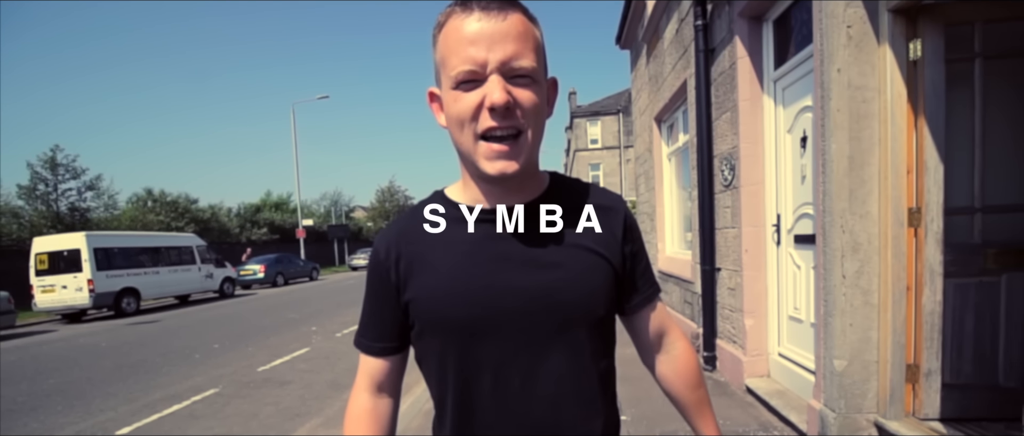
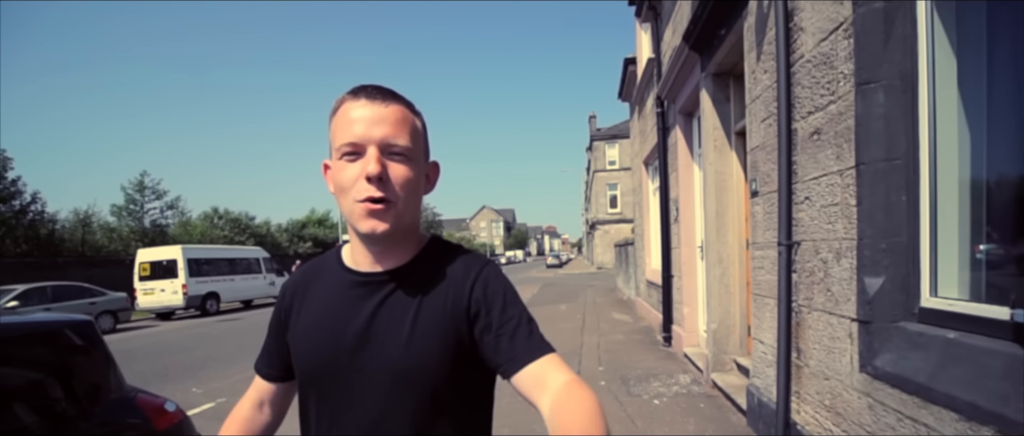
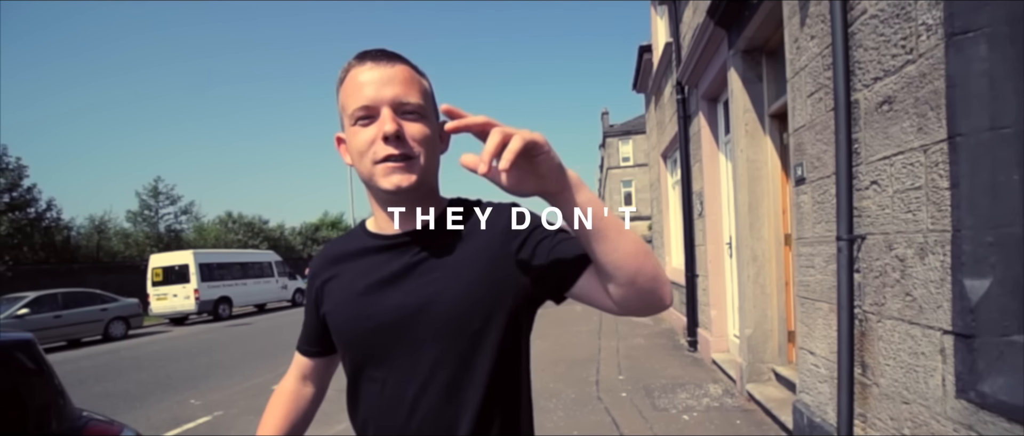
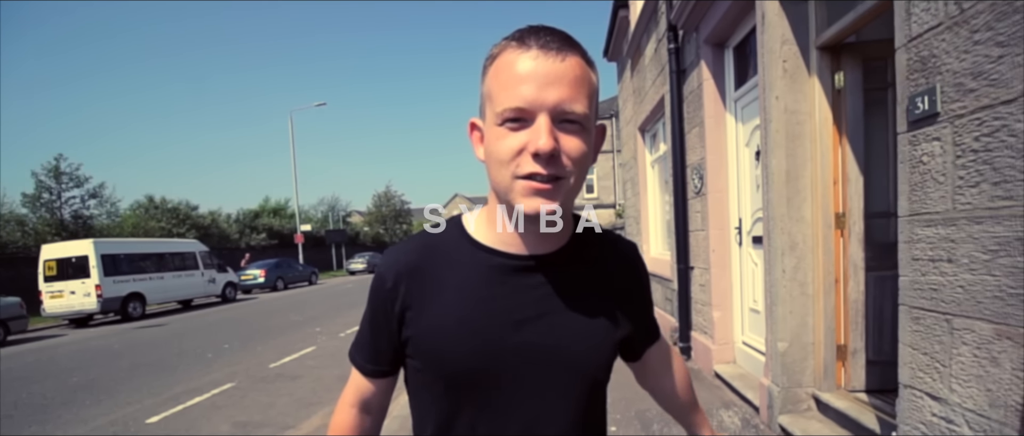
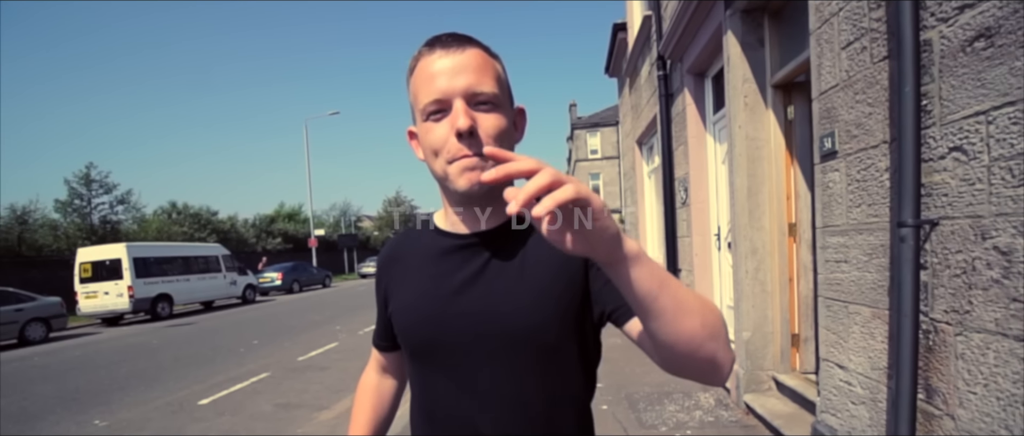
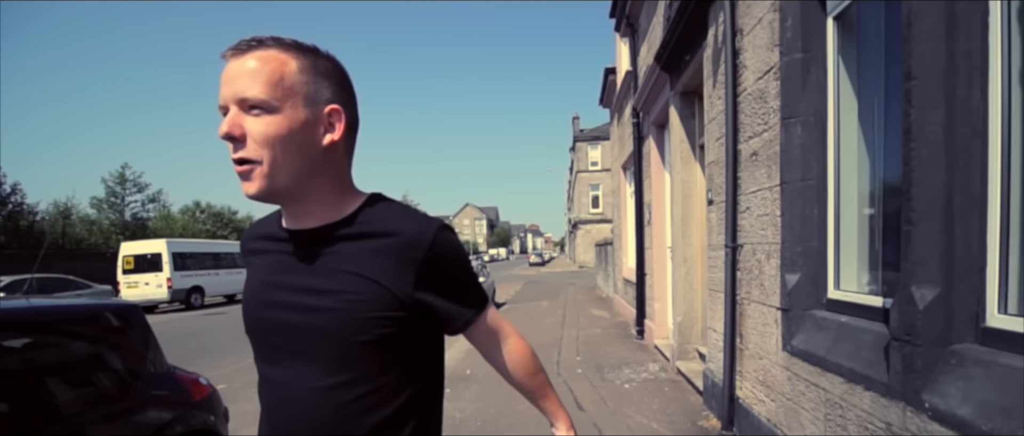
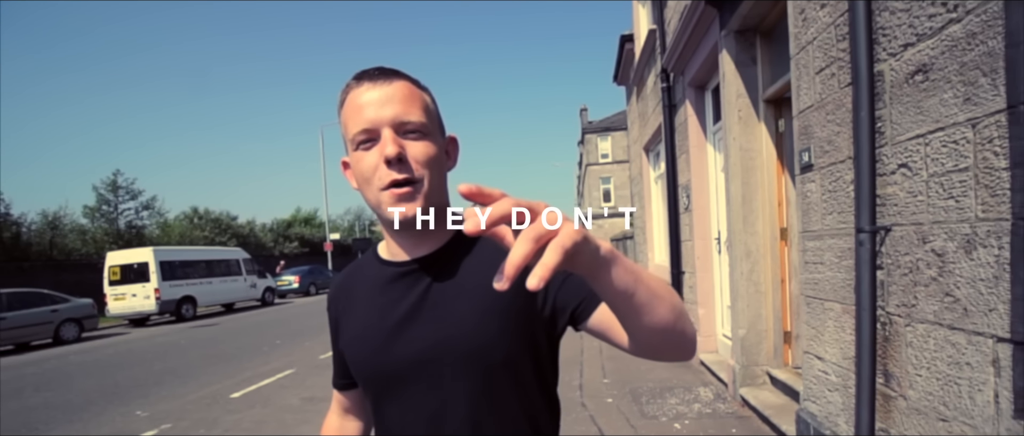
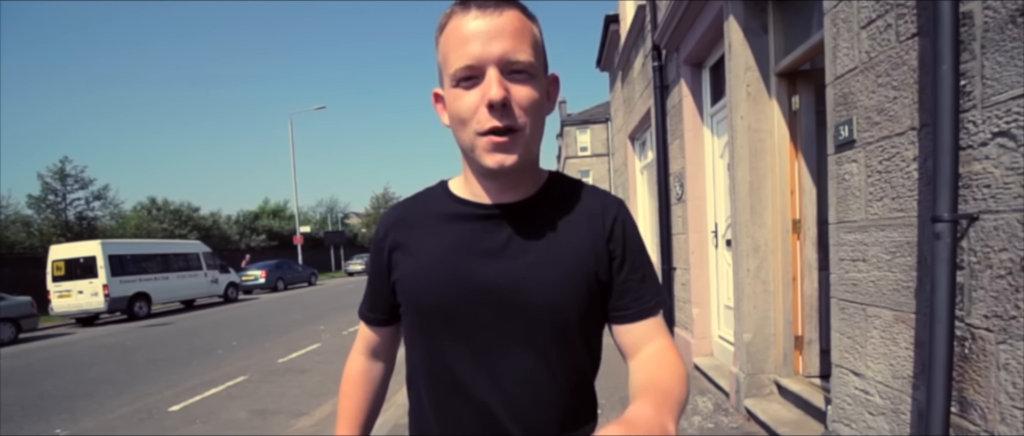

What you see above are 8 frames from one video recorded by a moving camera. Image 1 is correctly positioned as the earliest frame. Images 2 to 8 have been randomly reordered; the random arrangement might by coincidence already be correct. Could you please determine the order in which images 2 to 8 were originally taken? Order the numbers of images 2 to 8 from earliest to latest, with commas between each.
4, 8, 5, 7, 3, 2, 6
